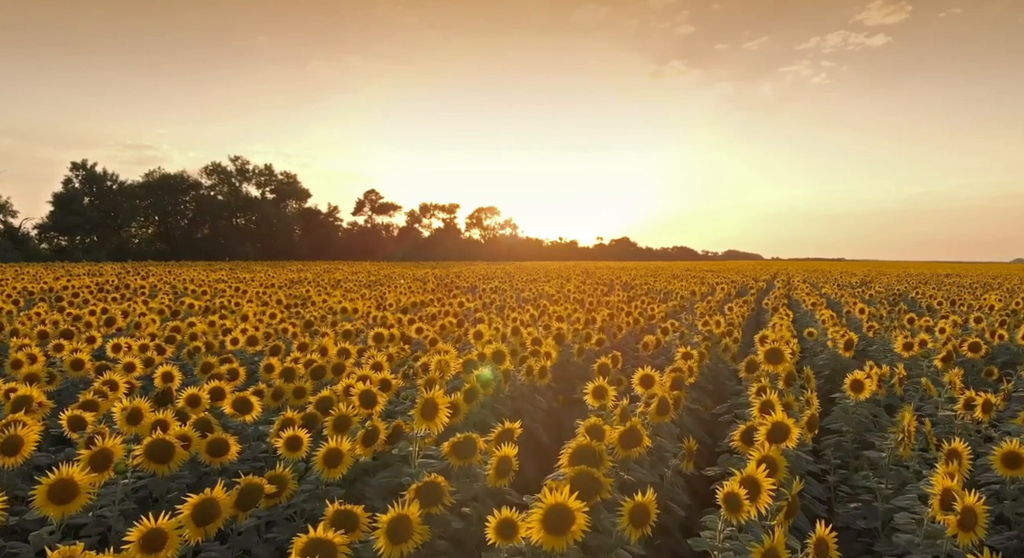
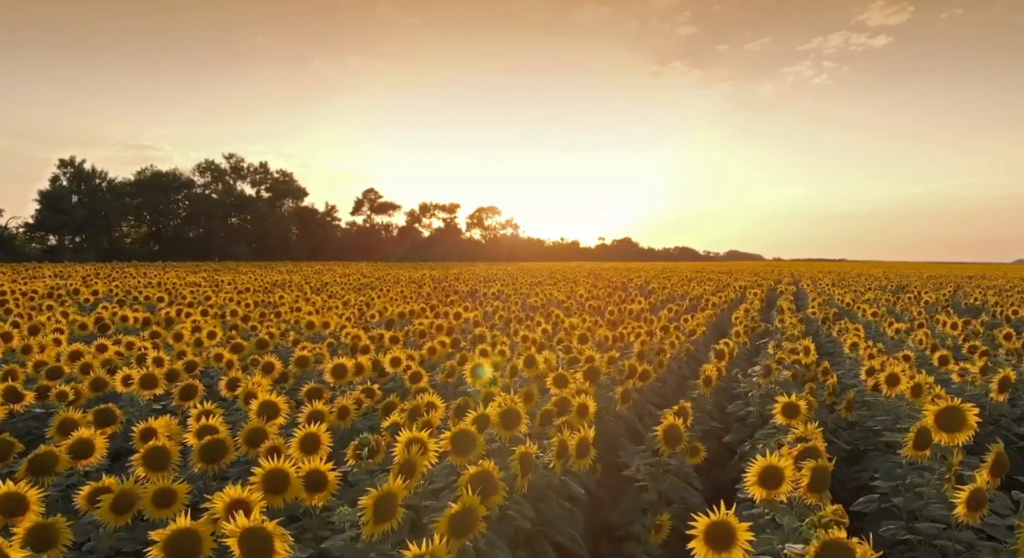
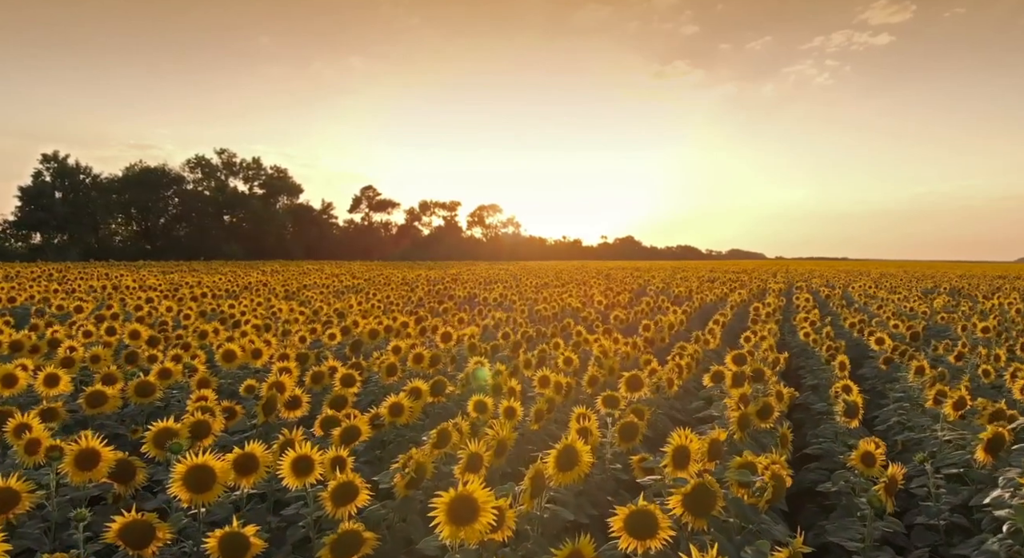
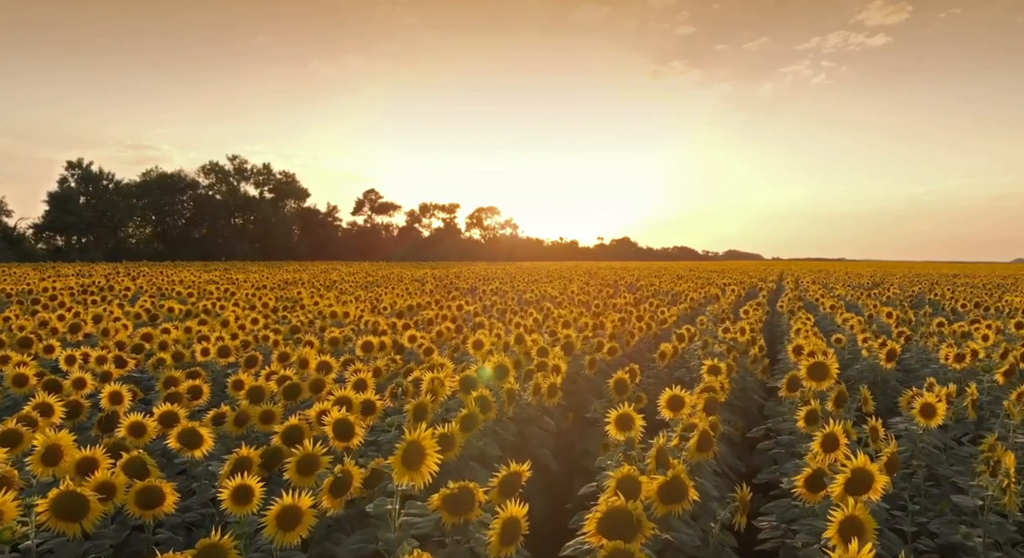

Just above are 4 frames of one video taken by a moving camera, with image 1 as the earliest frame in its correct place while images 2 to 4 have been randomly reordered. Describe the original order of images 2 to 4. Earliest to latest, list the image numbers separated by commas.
4, 2, 3
